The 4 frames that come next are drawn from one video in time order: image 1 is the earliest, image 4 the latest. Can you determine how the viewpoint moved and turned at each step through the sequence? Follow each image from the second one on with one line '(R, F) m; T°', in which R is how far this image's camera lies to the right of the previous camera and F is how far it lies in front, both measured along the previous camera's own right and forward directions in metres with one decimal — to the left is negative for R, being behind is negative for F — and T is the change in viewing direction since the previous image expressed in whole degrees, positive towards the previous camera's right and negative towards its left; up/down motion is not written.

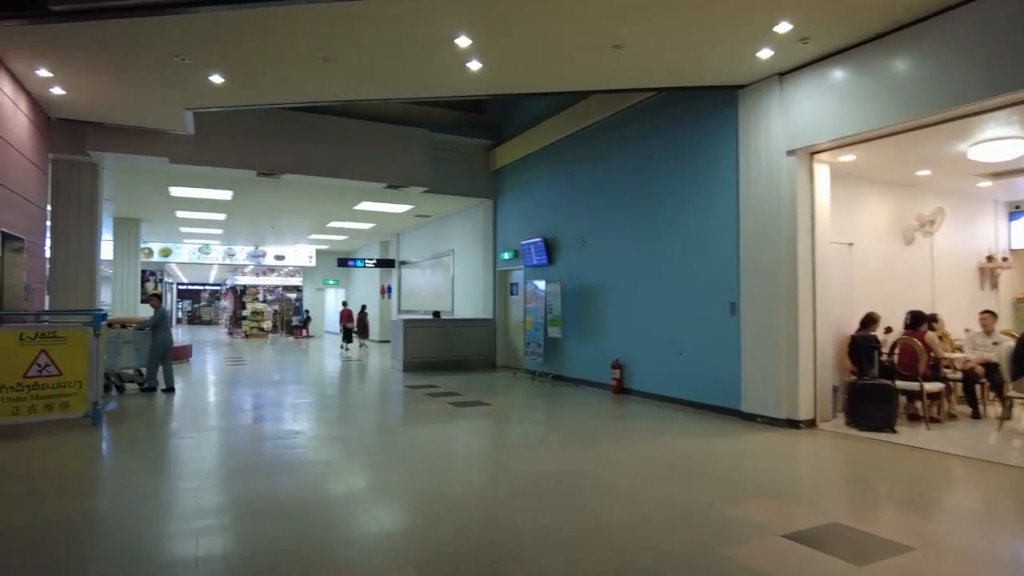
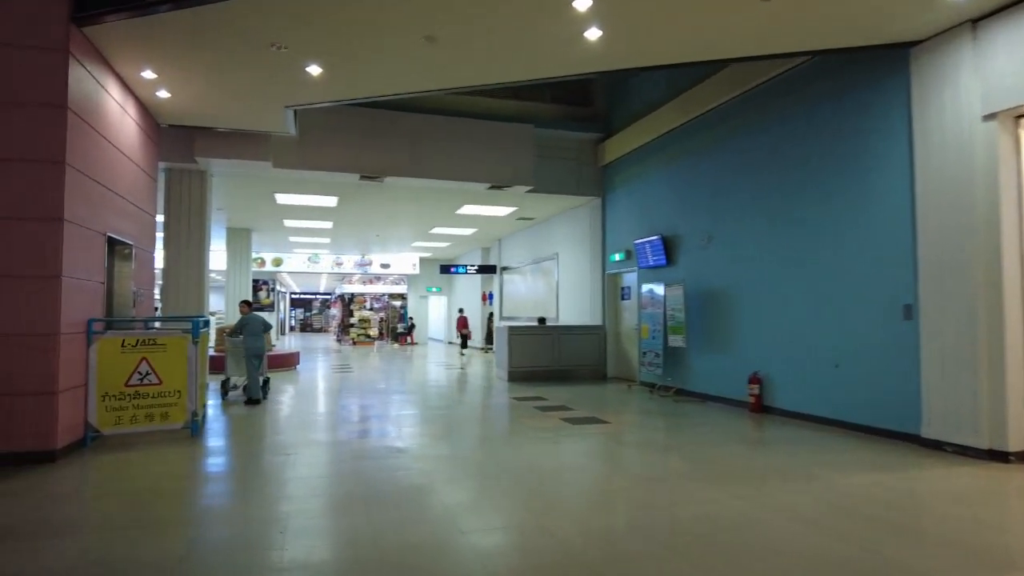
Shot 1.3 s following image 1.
(-0.2, +0.7) m; -9°
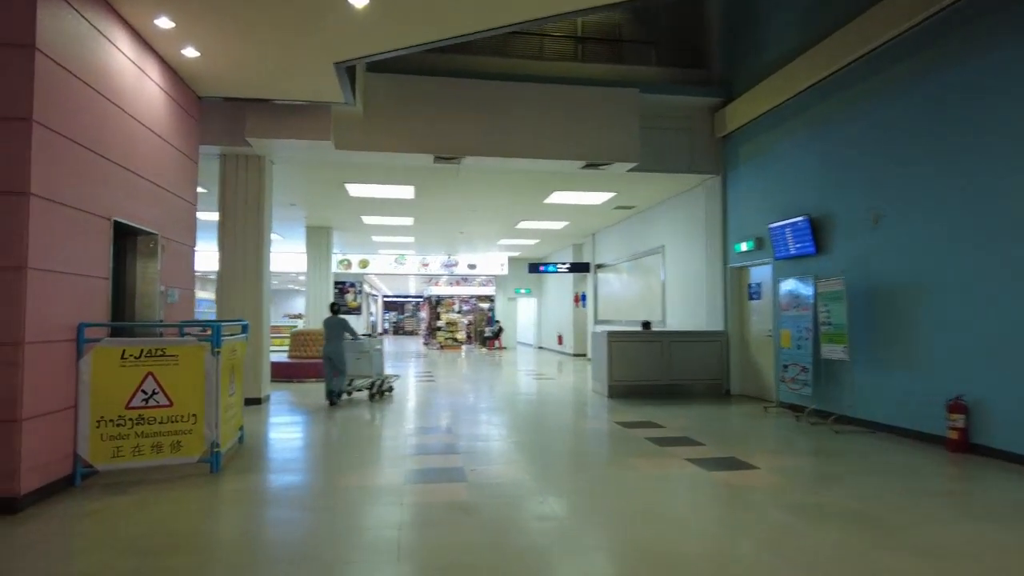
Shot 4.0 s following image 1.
(-0.1, +1.5) m; -8°
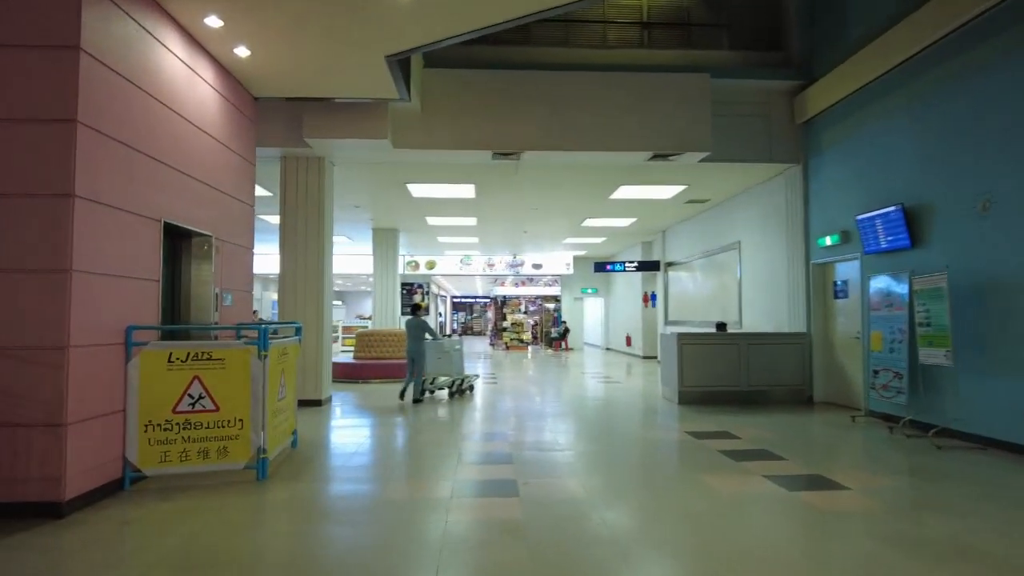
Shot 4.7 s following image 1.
(+0.1, +0.3) m; -6°
